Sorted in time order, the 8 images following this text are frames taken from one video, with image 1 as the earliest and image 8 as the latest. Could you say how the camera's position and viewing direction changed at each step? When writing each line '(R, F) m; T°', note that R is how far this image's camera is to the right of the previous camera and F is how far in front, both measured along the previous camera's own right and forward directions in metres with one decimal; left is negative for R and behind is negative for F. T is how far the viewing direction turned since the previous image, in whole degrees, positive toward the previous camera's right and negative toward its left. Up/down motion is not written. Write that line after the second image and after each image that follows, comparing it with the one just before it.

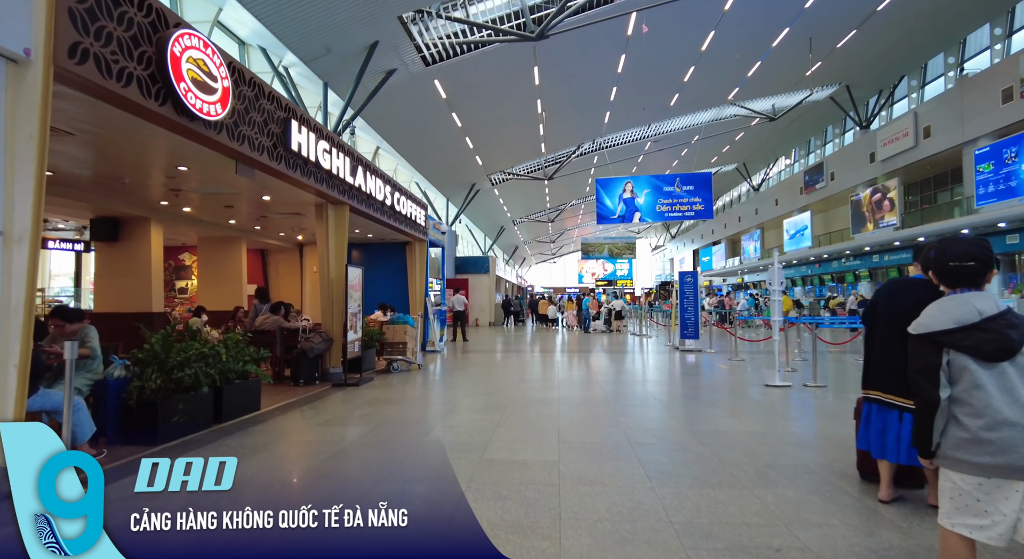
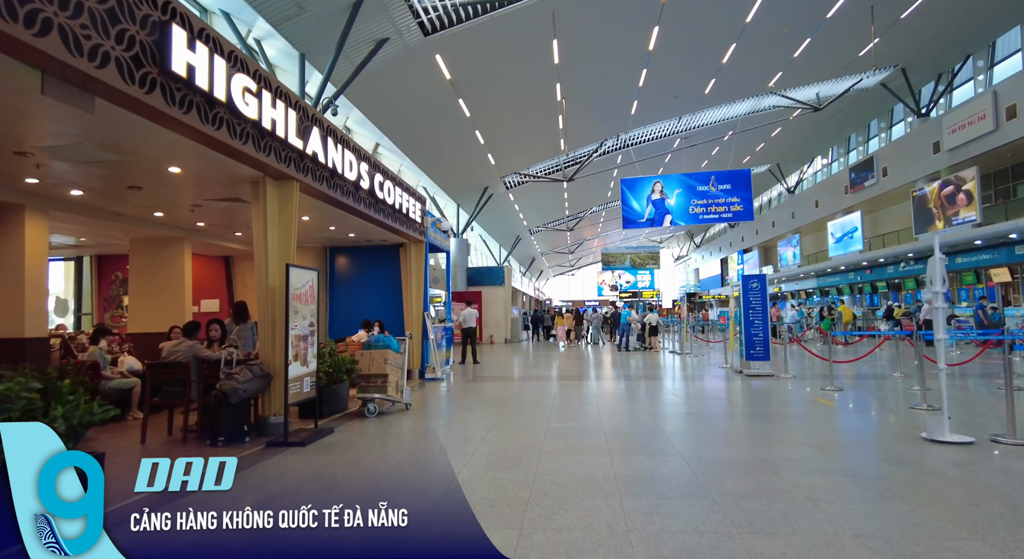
(0.0, +2.6) m; -2°
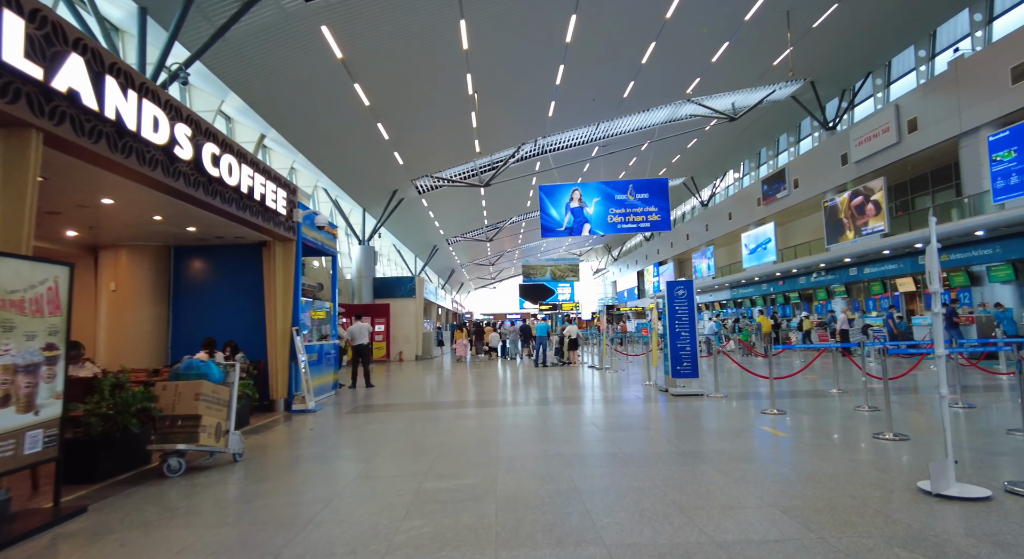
(+0.5, +1.6) m; +8°
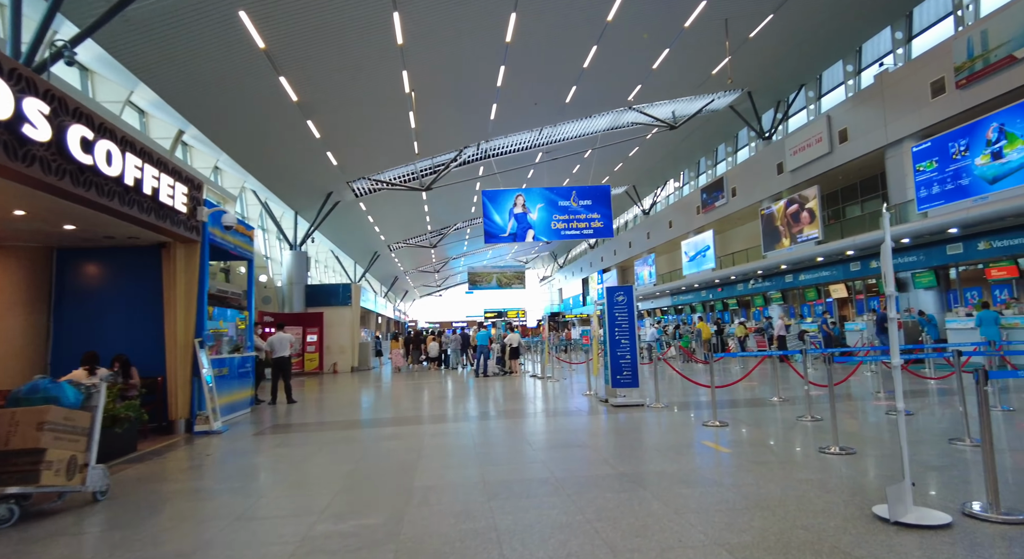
(+0.2, +0.6) m; +5°
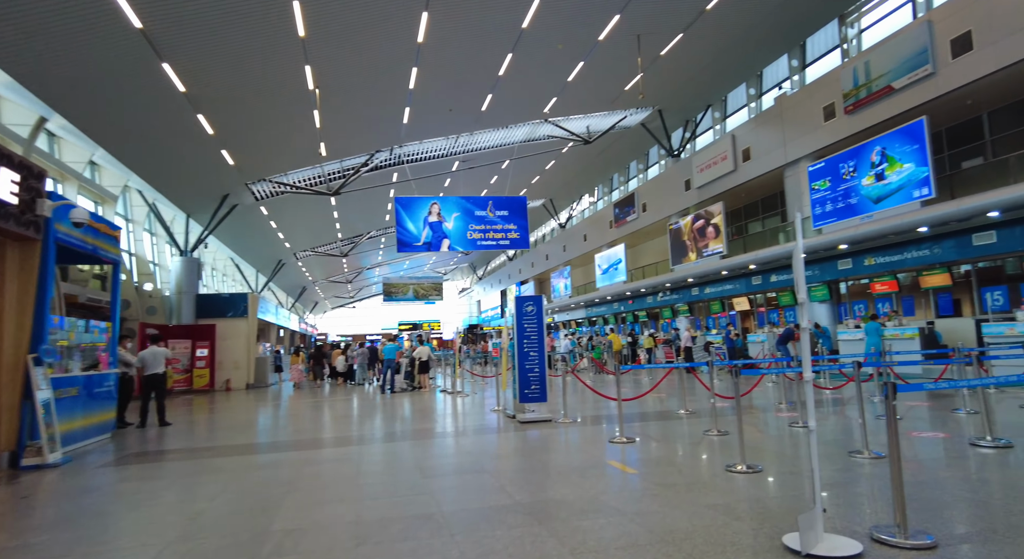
(+0.3, +0.5) m; +8°
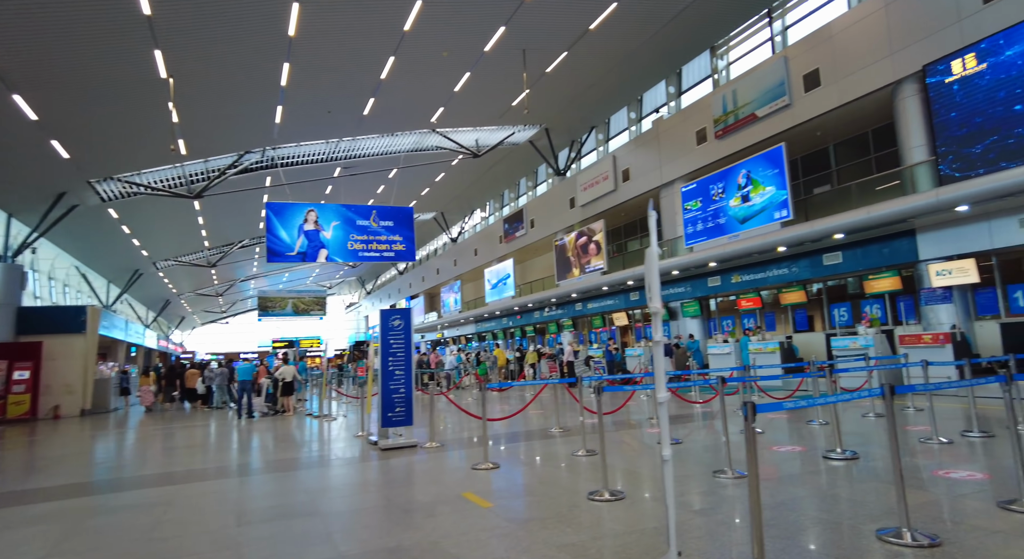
(+0.4, +0.6) m; +11°
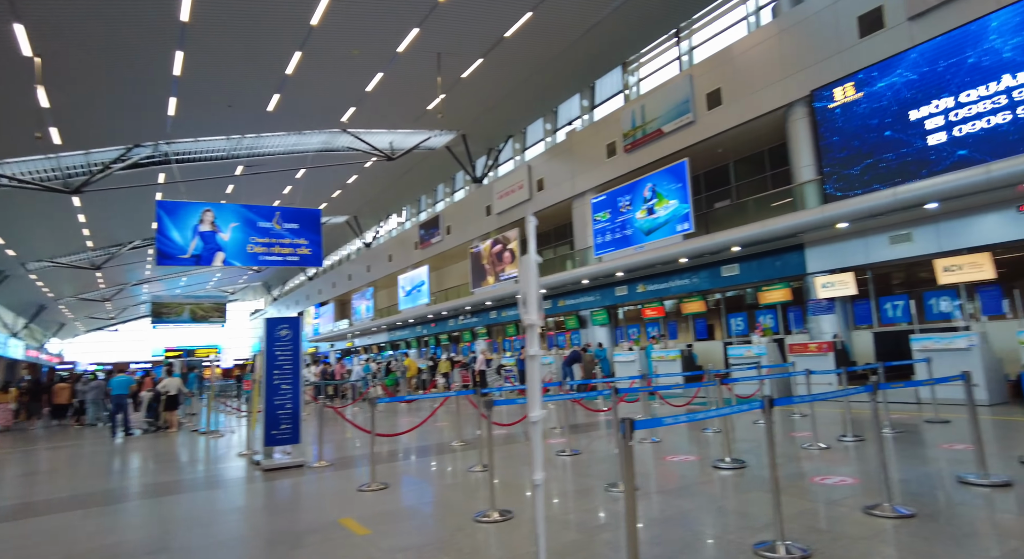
(+0.3, +0.2) m; +8°
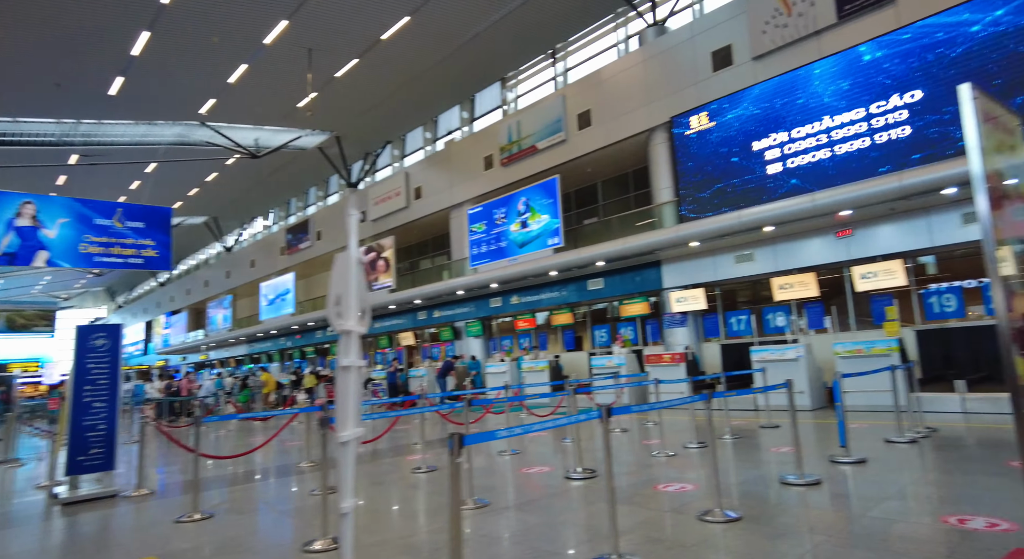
(+0.3, +0.2) m; +12°
